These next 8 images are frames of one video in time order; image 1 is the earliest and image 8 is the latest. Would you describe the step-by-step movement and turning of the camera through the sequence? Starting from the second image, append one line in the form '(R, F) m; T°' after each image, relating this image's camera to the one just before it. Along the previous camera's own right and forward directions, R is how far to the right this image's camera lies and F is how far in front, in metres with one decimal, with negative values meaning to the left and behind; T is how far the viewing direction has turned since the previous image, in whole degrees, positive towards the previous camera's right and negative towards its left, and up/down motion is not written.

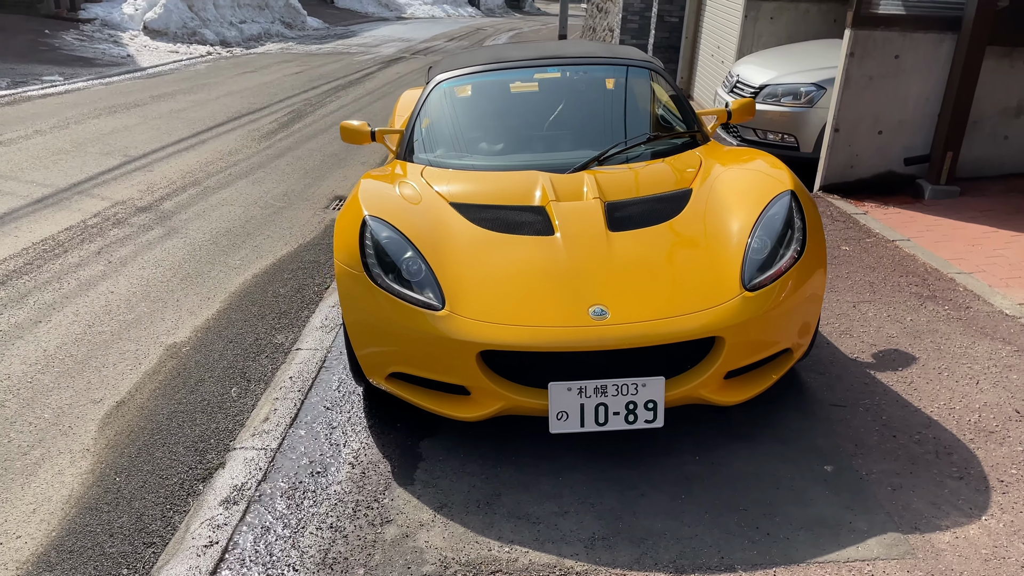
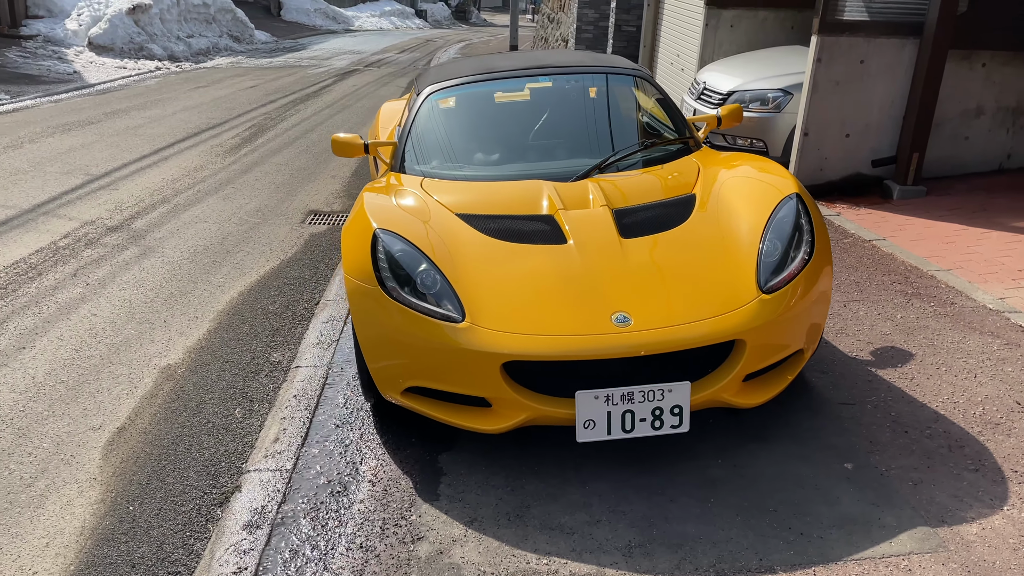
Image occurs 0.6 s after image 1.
(-0.2, 0.0) m; +3°
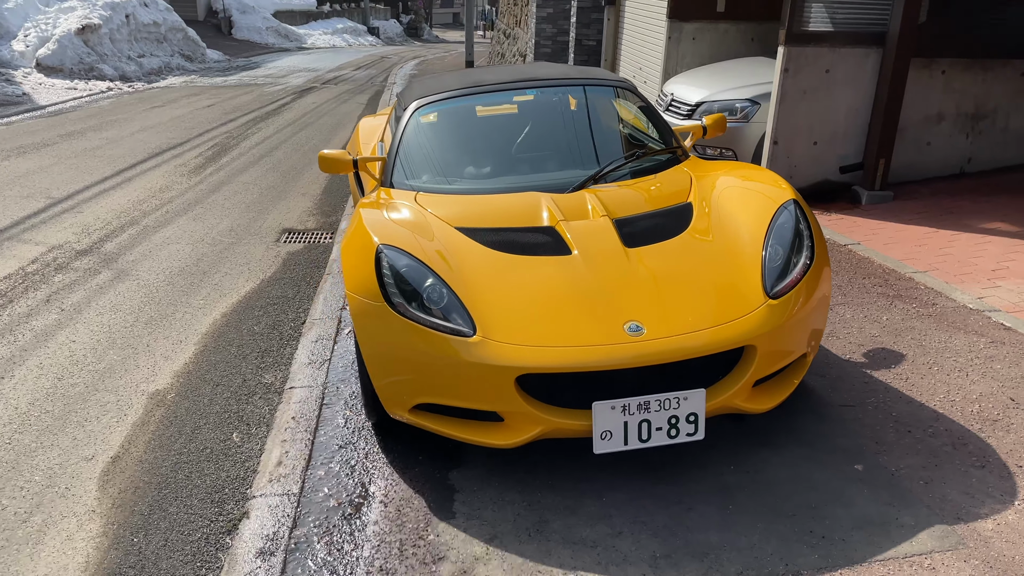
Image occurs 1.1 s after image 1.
(-0.2, 0.0) m; +3°
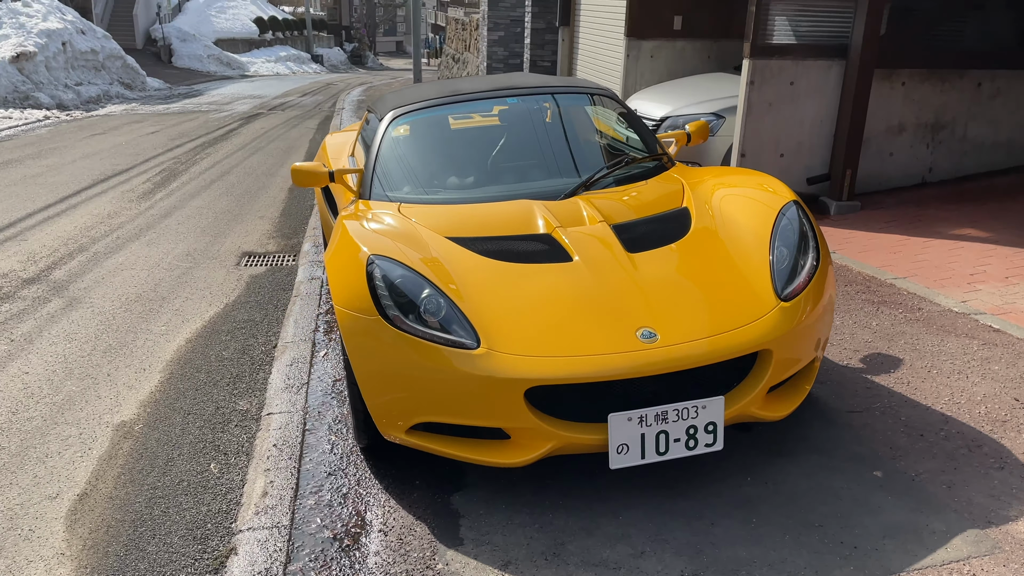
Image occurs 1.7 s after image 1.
(-0.2, +0.2) m; +4°
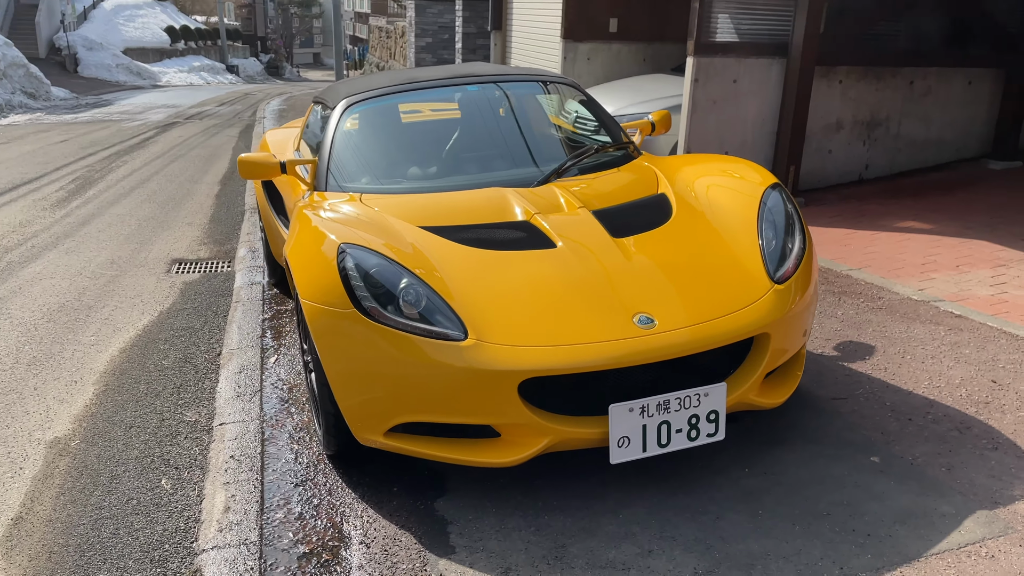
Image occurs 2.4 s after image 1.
(-0.2, +0.2) m; +5°
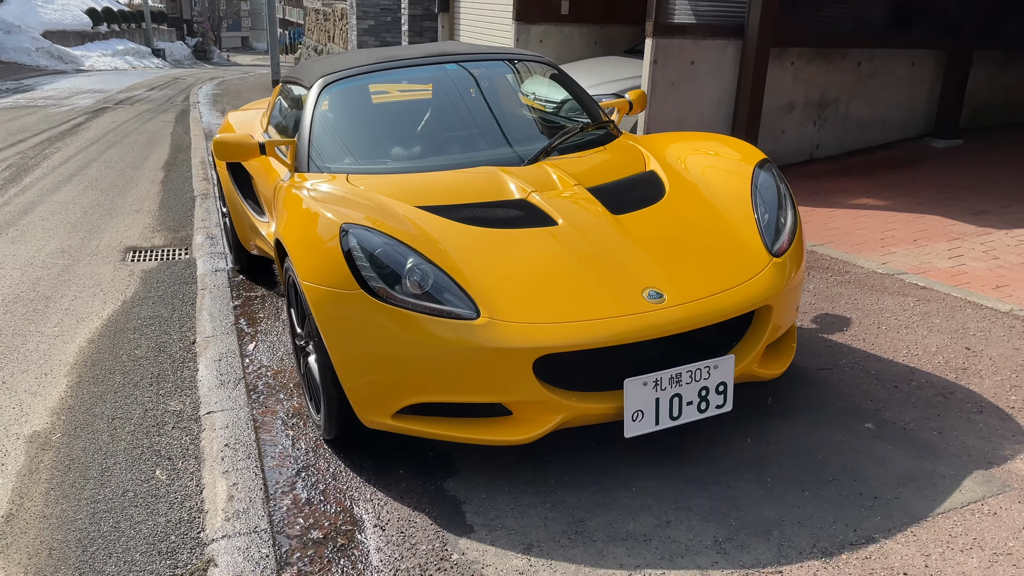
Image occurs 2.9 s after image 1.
(-0.2, 0.0) m; +4°
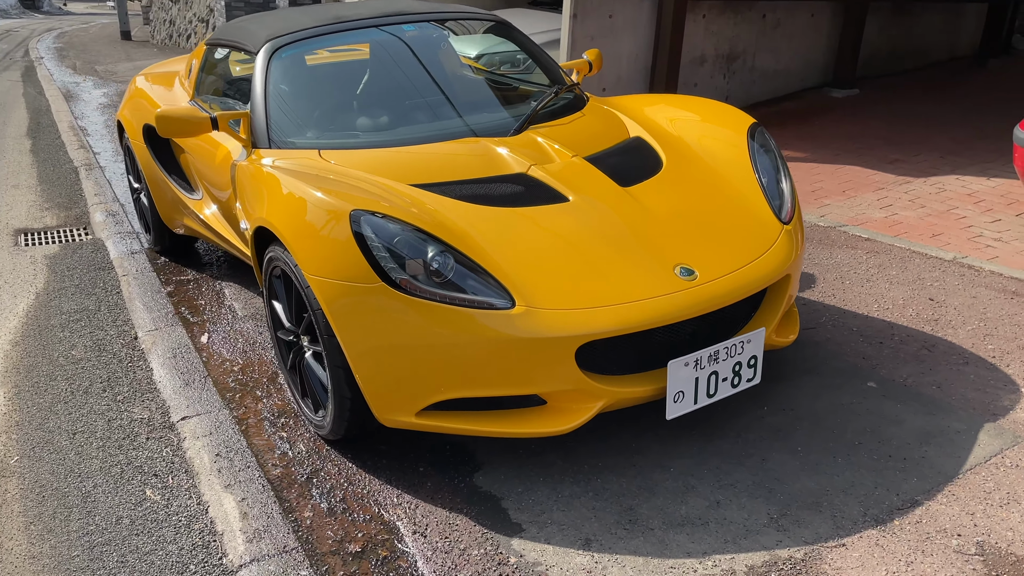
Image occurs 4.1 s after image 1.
(-0.4, +0.2) m; +9°
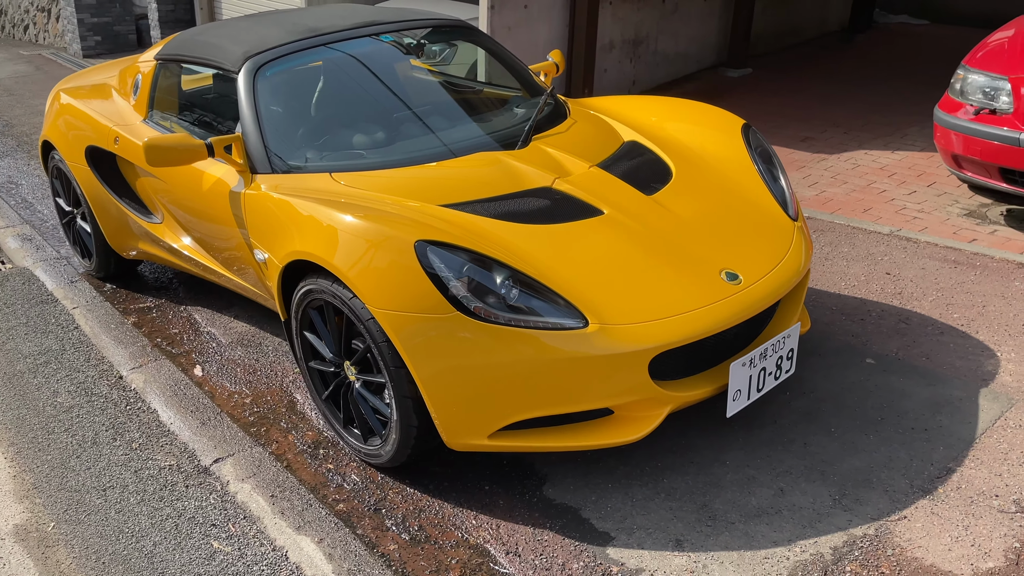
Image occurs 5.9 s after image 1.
(-0.5, 0.0) m; +9°
